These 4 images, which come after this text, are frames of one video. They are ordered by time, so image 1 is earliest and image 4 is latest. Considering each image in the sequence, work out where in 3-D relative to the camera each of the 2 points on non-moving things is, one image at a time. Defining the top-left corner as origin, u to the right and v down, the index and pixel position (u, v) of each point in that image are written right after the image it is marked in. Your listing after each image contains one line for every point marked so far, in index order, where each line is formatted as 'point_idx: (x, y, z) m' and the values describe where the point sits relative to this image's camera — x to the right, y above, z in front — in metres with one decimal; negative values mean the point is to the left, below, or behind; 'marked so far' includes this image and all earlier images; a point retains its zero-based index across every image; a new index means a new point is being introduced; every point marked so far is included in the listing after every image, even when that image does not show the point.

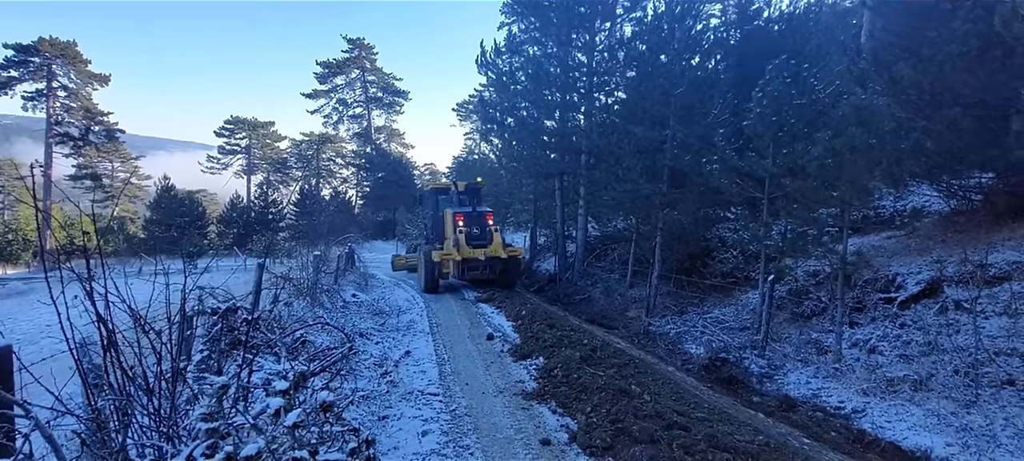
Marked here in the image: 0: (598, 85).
0: (+2.5, +4.1, +16.5) m
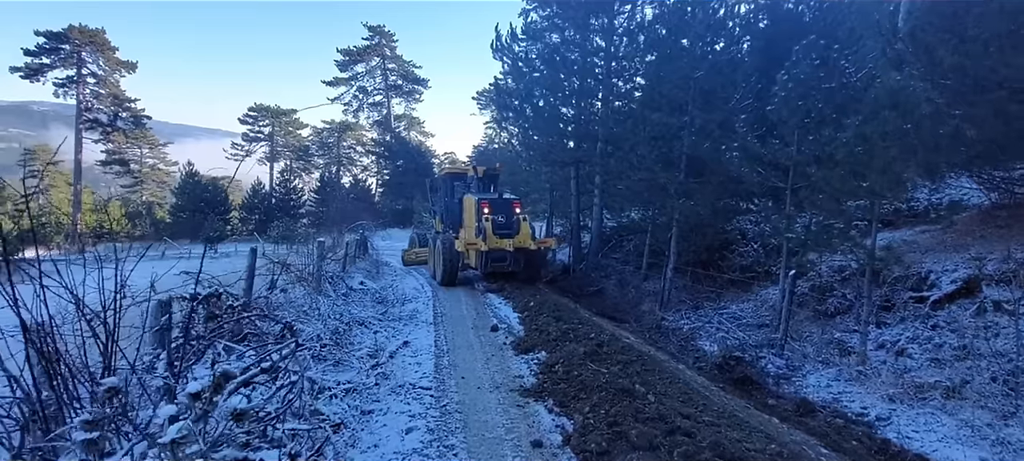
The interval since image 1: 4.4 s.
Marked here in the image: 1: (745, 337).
0: (+2.9, +4.4, +15.9) m
1: (+3.6, -1.7, +9.0) m
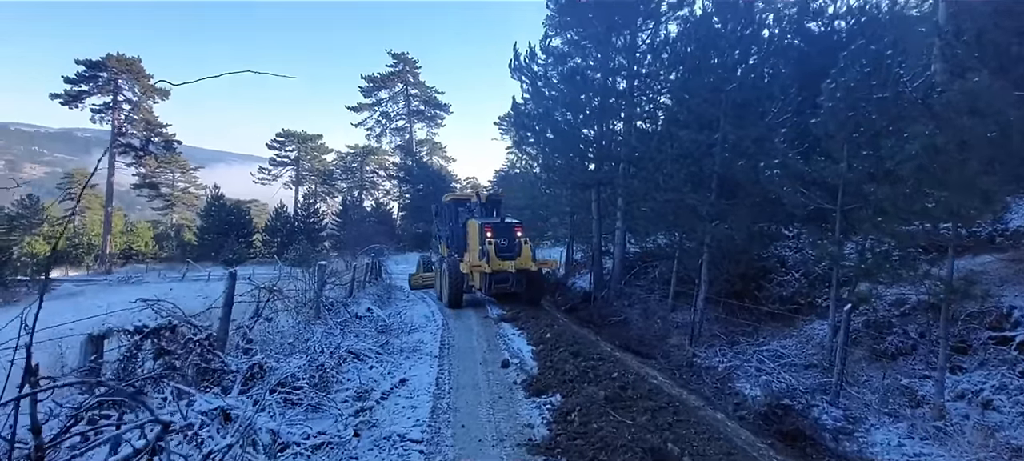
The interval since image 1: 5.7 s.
0: (+3.3, +3.7, +15.1) m
1: (+3.8, -2.0, +7.8) m
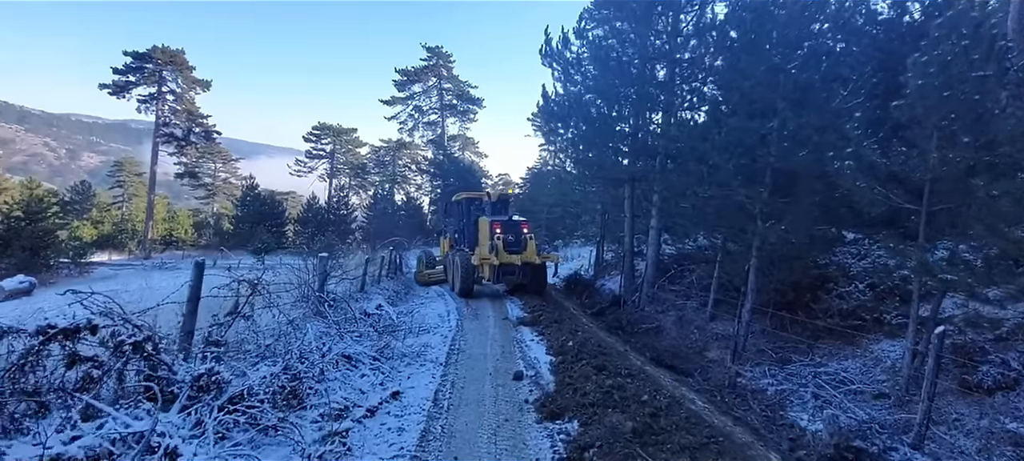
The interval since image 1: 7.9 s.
0: (+4.0, +3.7, +13.7) m
1: (+3.9, -2.1, +6.5) m
